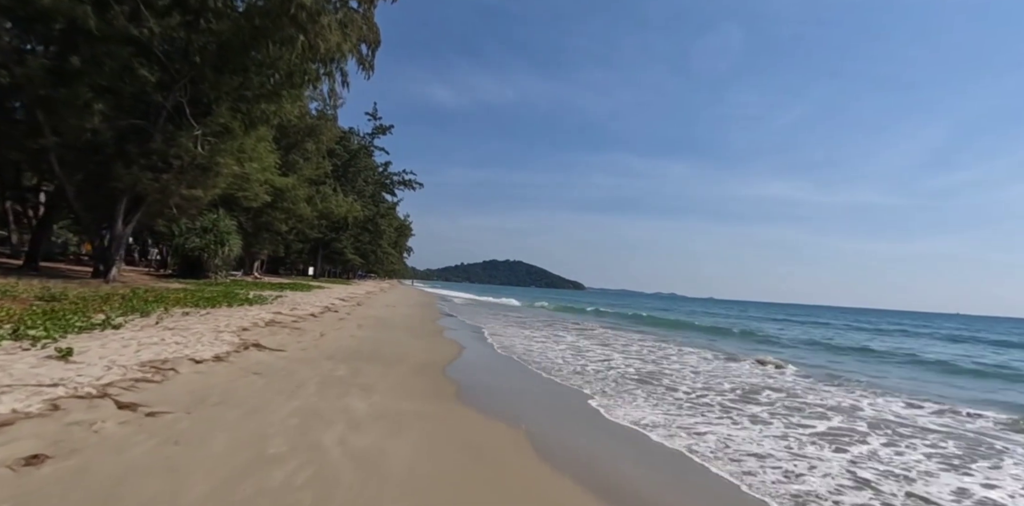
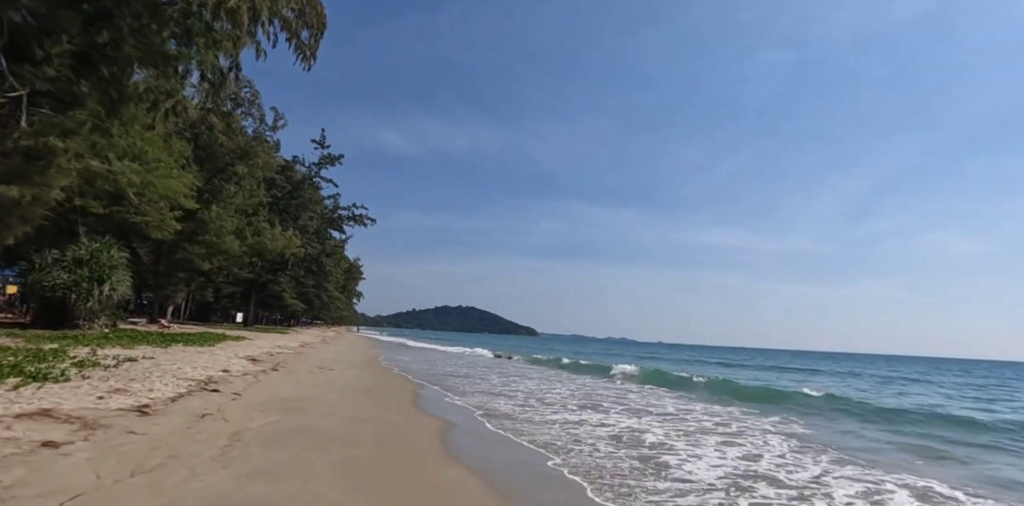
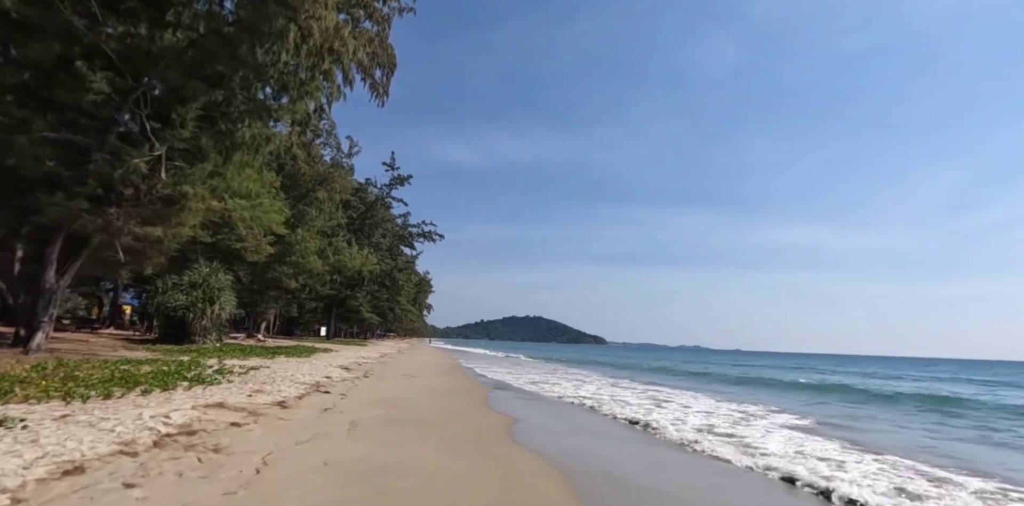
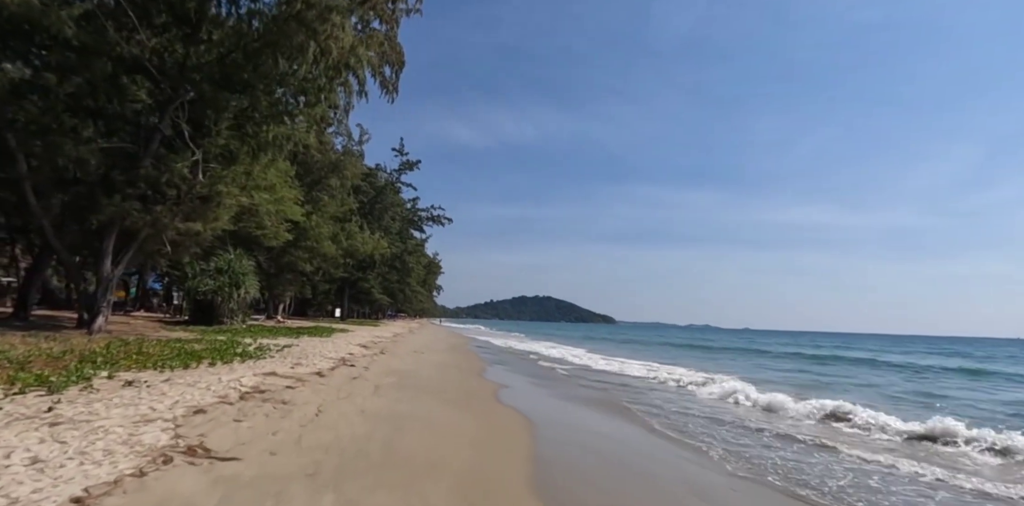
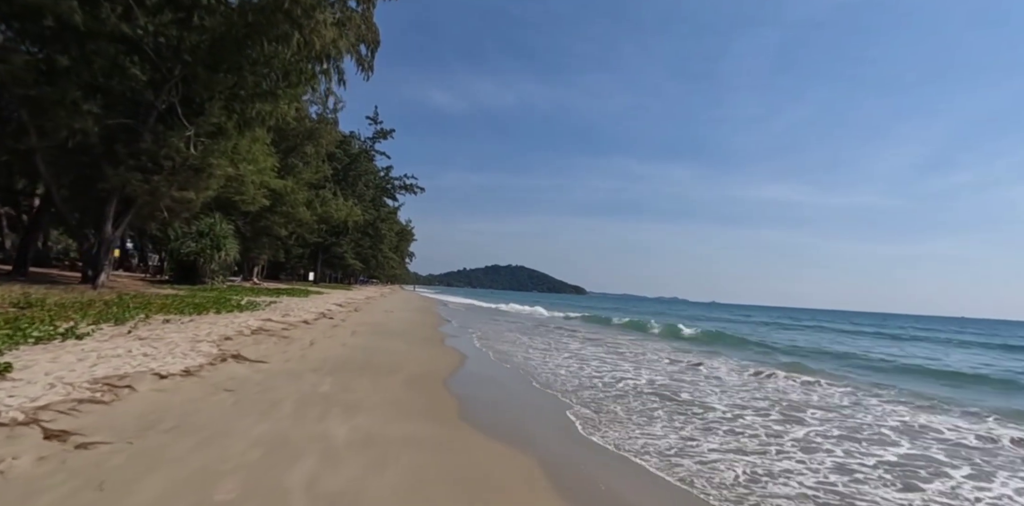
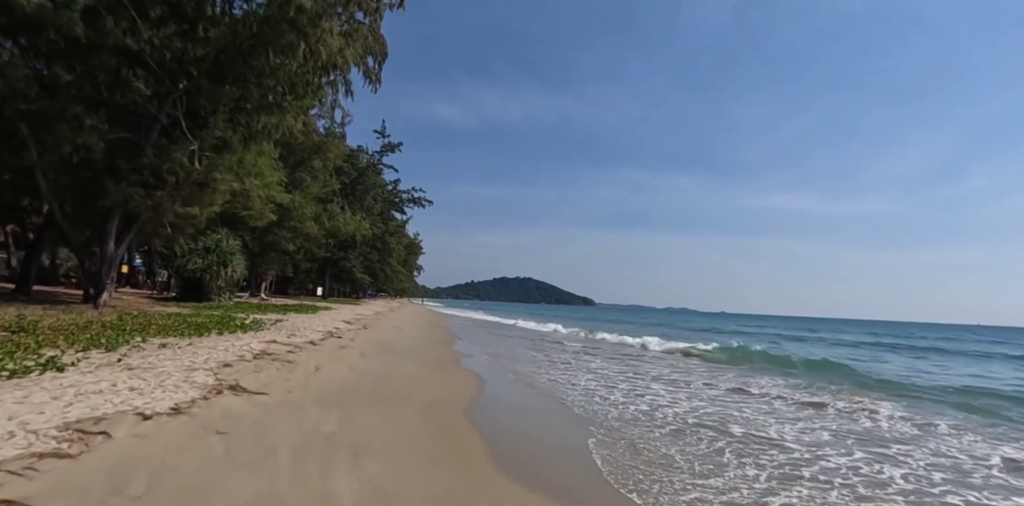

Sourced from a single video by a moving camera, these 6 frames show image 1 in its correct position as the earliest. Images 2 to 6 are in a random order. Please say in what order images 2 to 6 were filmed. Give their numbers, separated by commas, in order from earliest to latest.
5, 6, 4, 3, 2
